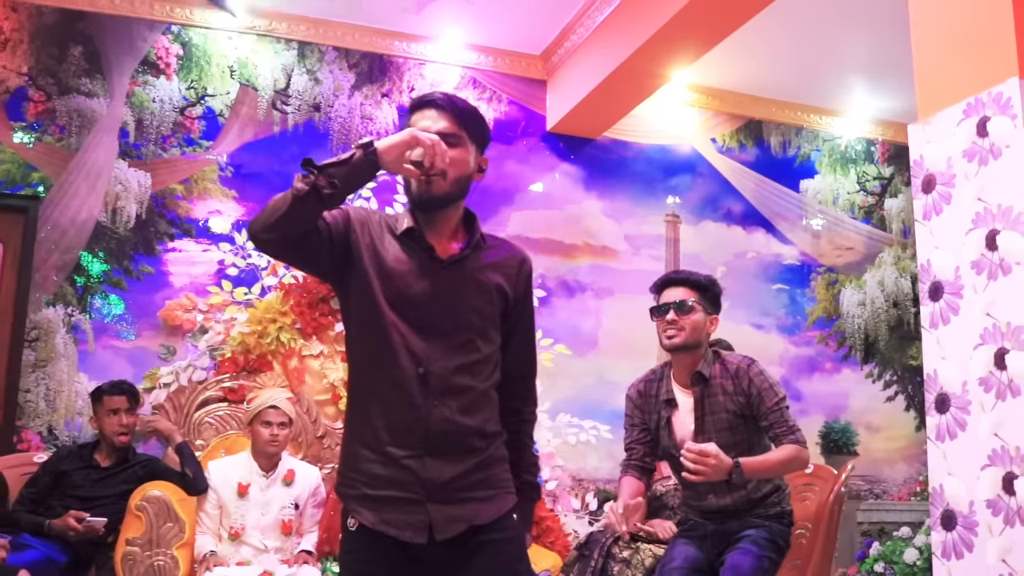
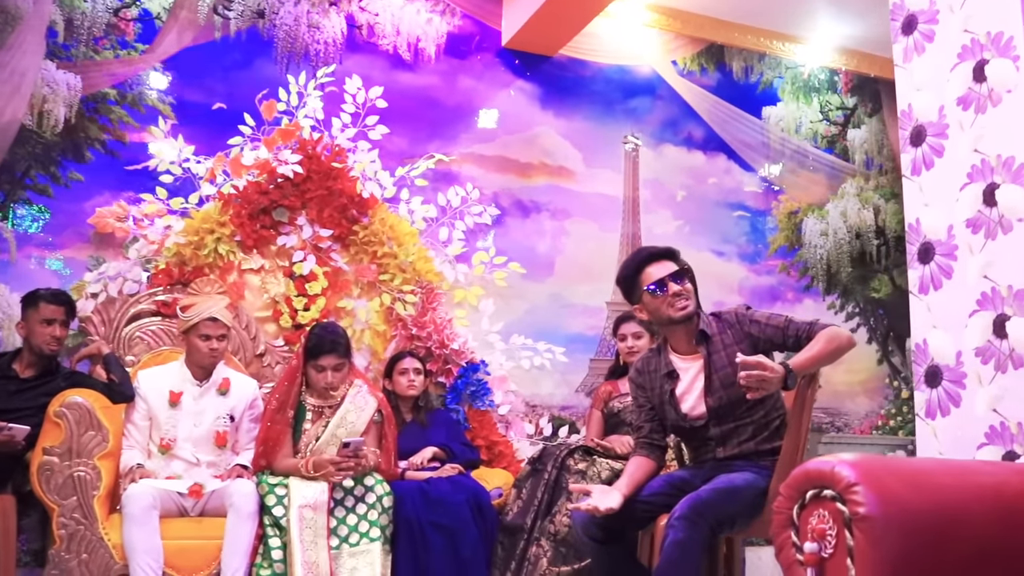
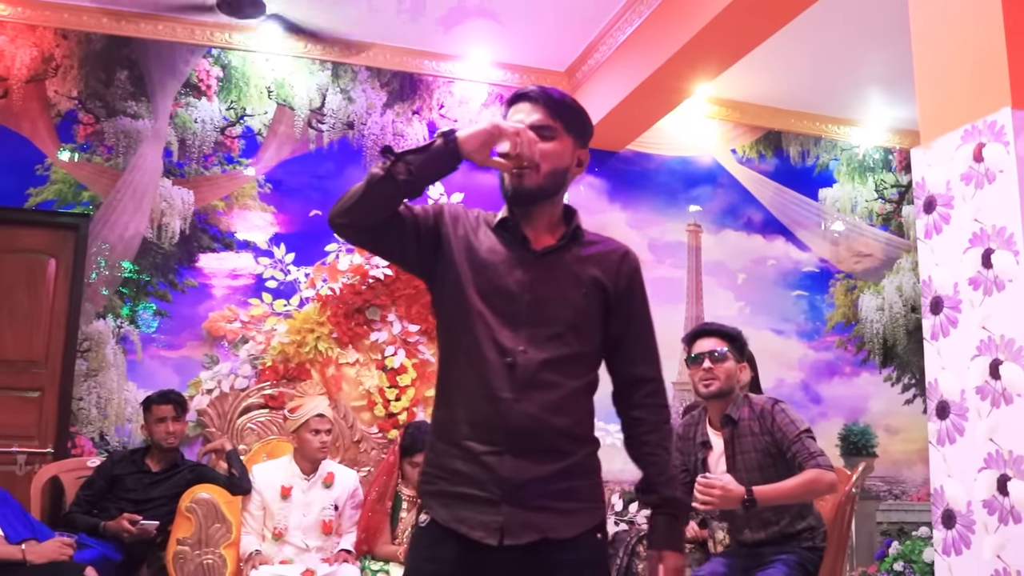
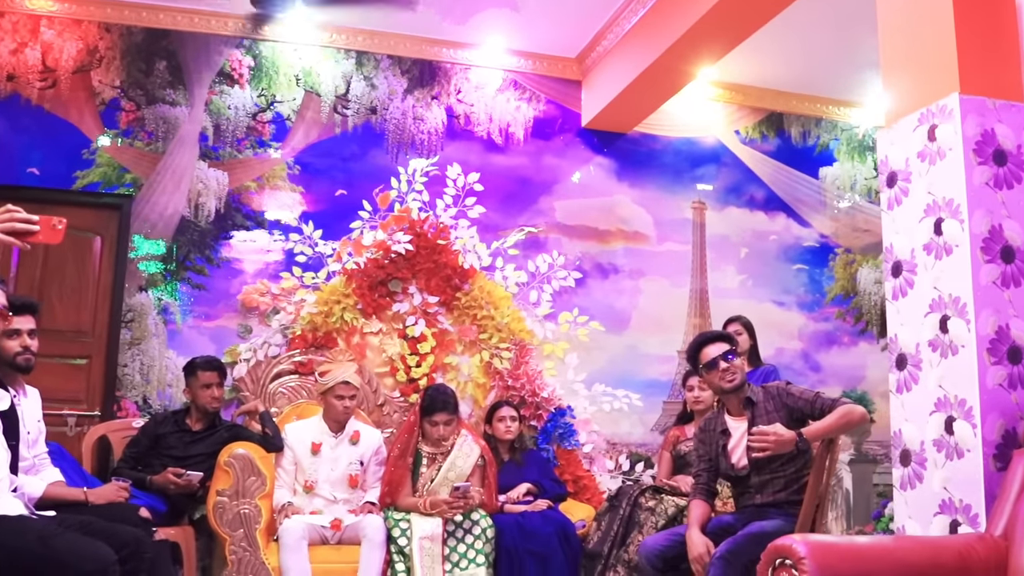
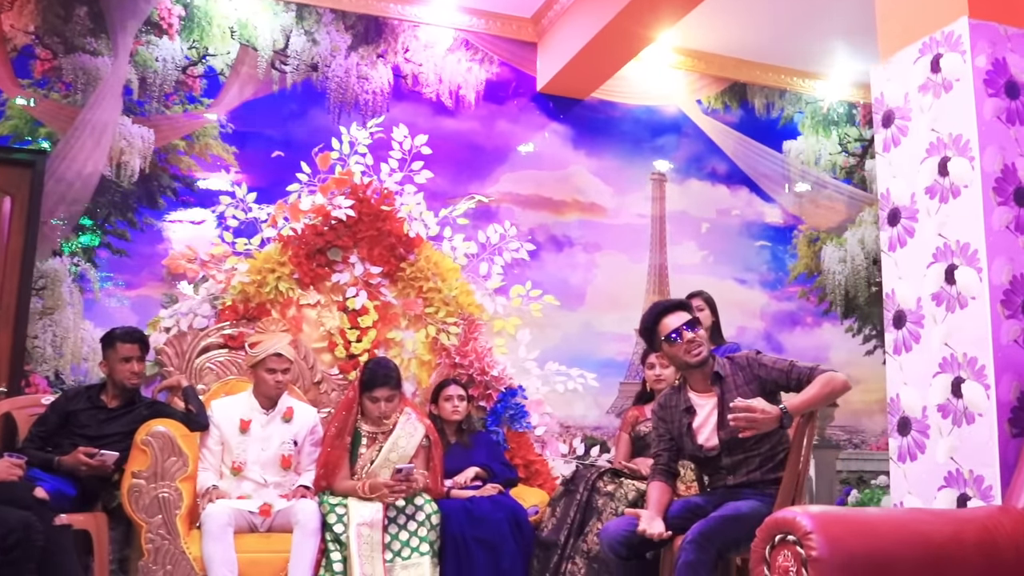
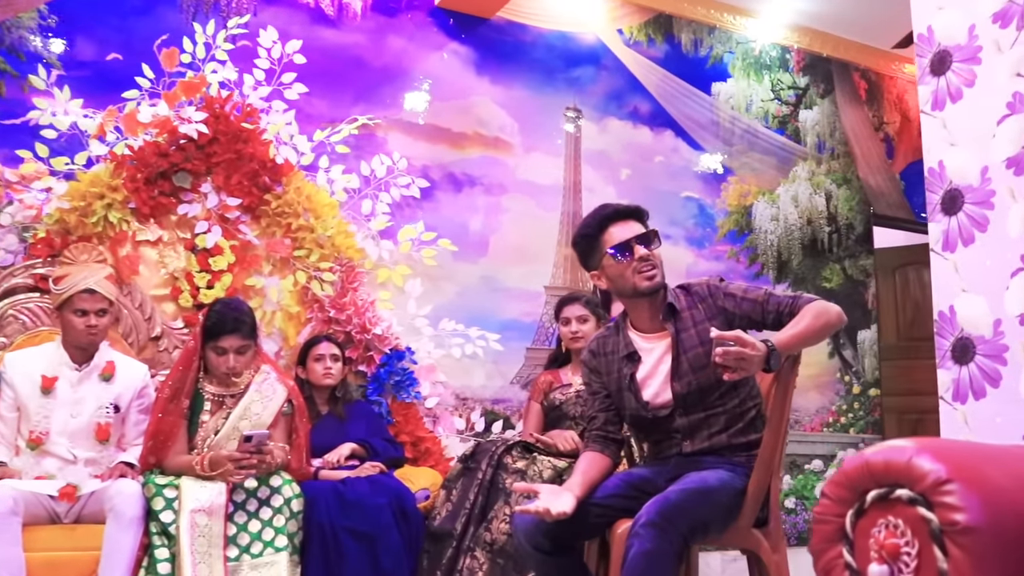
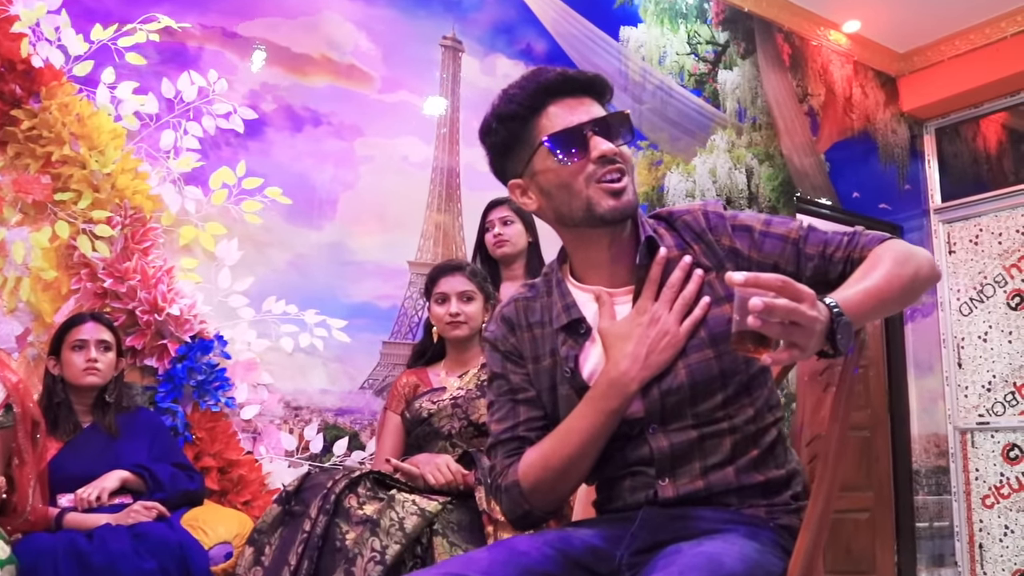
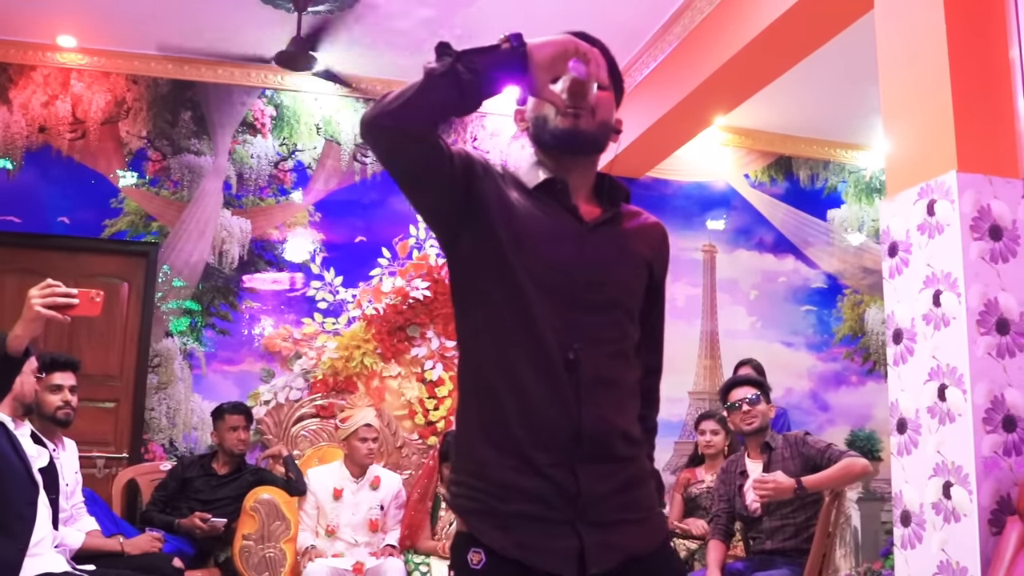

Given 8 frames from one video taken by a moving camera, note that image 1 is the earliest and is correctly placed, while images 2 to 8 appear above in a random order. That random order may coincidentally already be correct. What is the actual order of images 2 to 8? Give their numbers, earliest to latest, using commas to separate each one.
3, 8, 4, 5, 2, 6, 7
